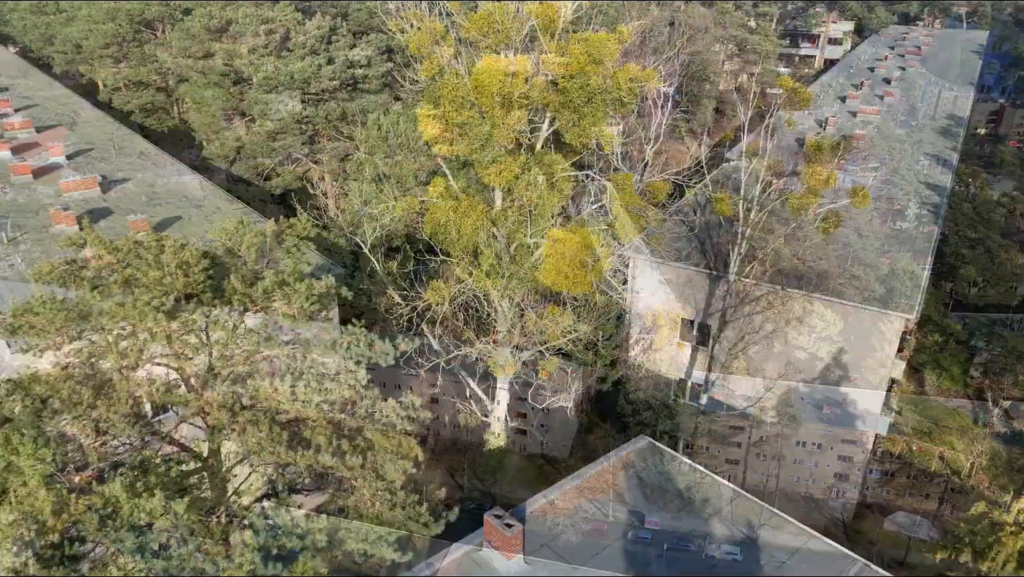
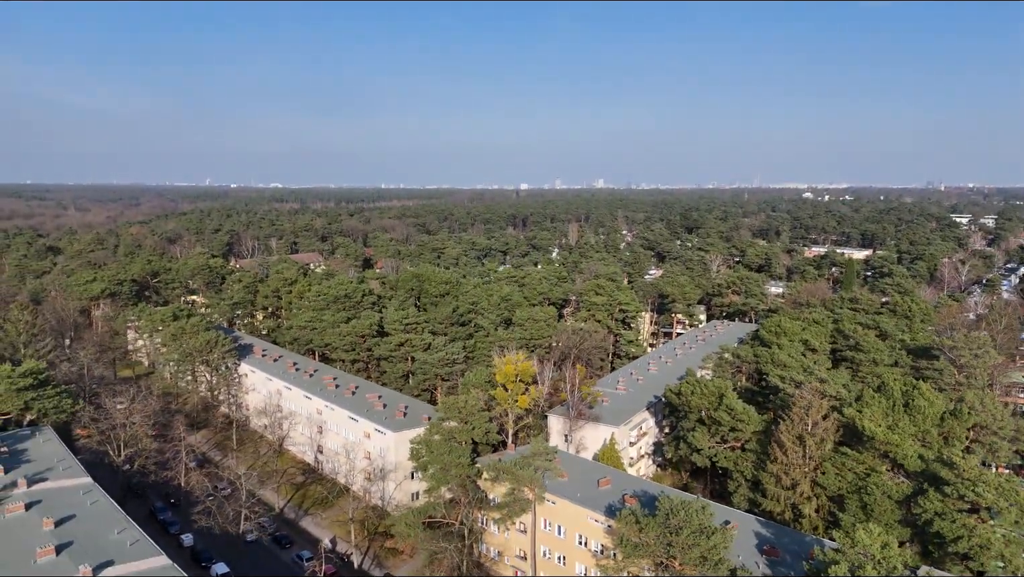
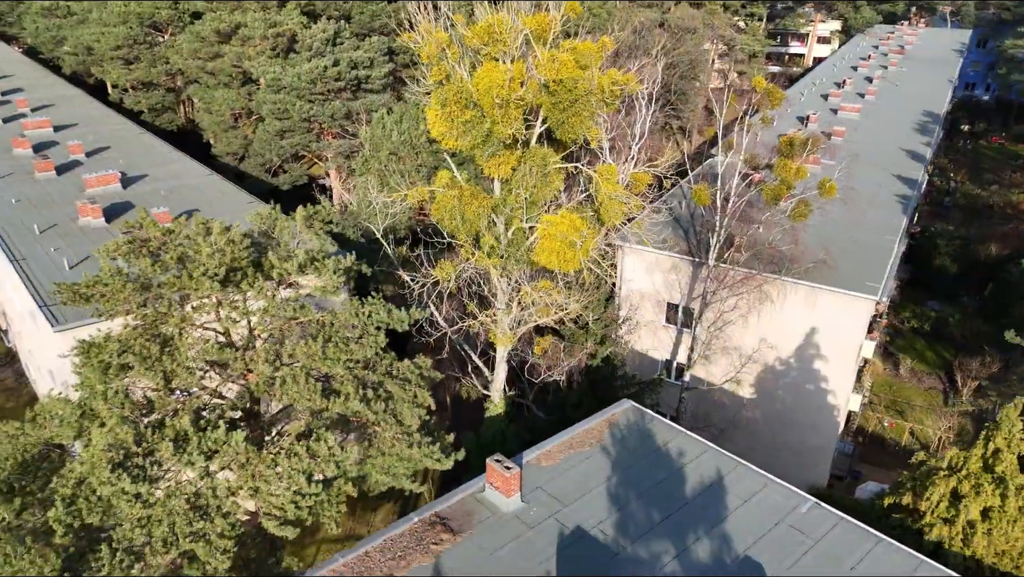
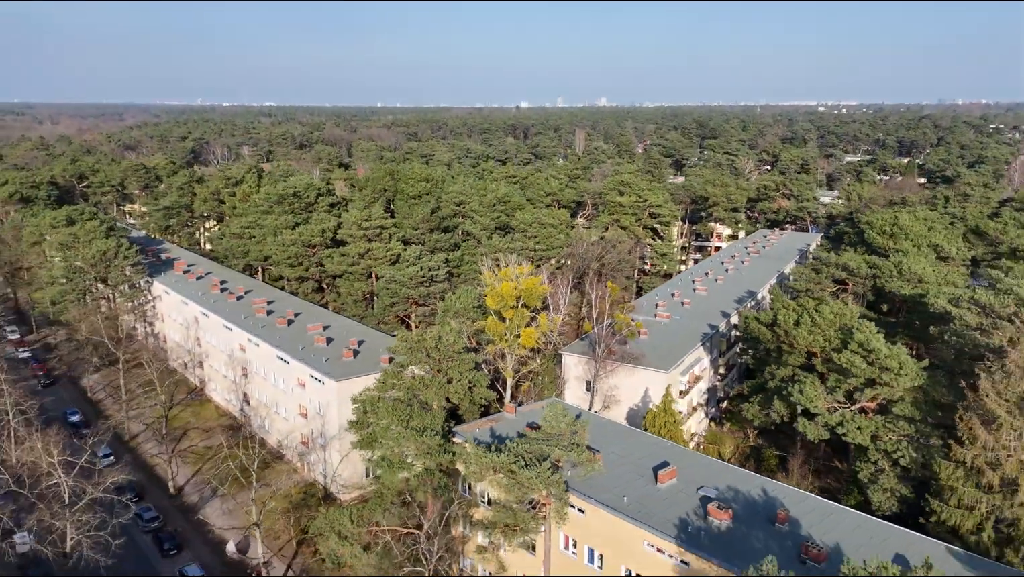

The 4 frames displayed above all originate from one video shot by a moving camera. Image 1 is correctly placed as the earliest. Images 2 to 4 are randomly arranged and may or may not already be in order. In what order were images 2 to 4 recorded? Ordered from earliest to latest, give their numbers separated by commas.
3, 4, 2
